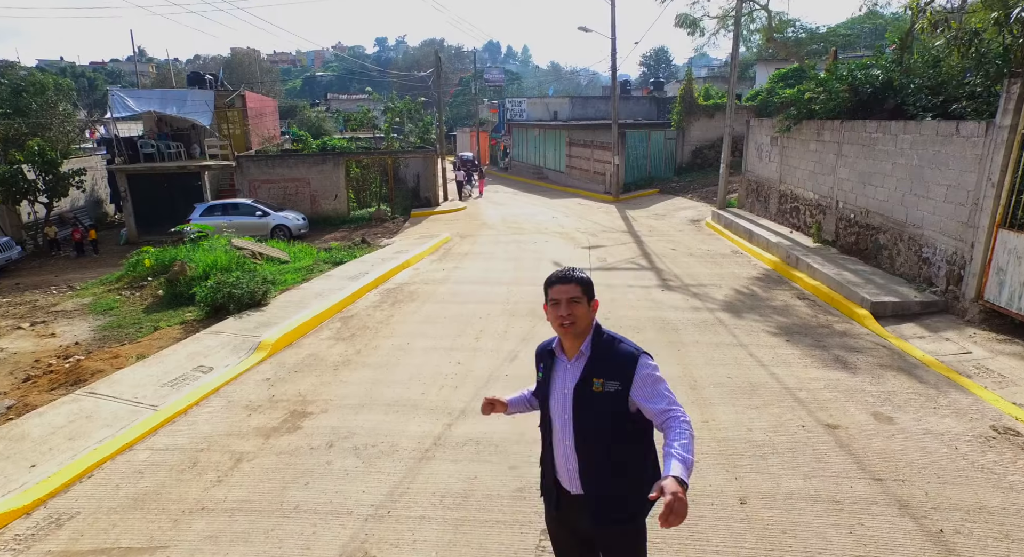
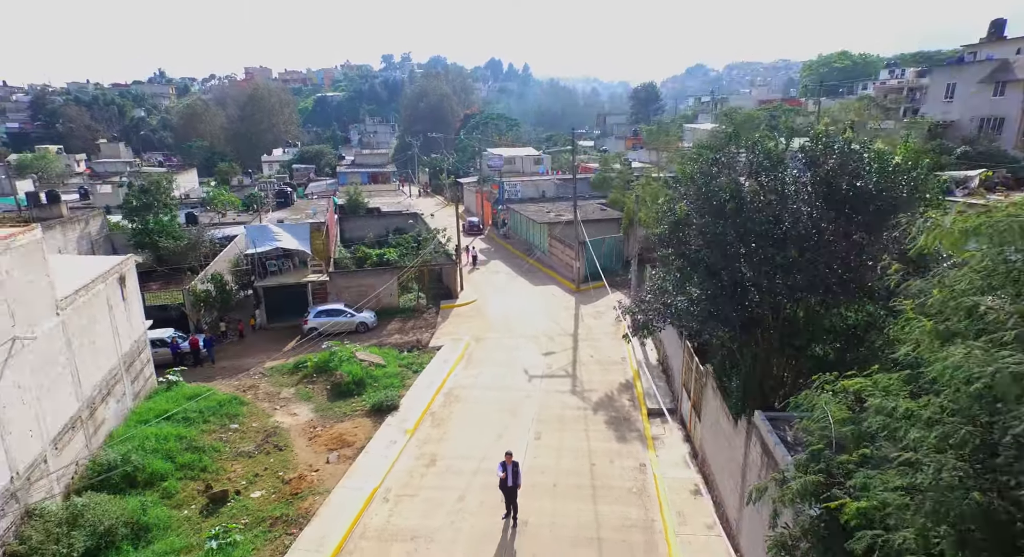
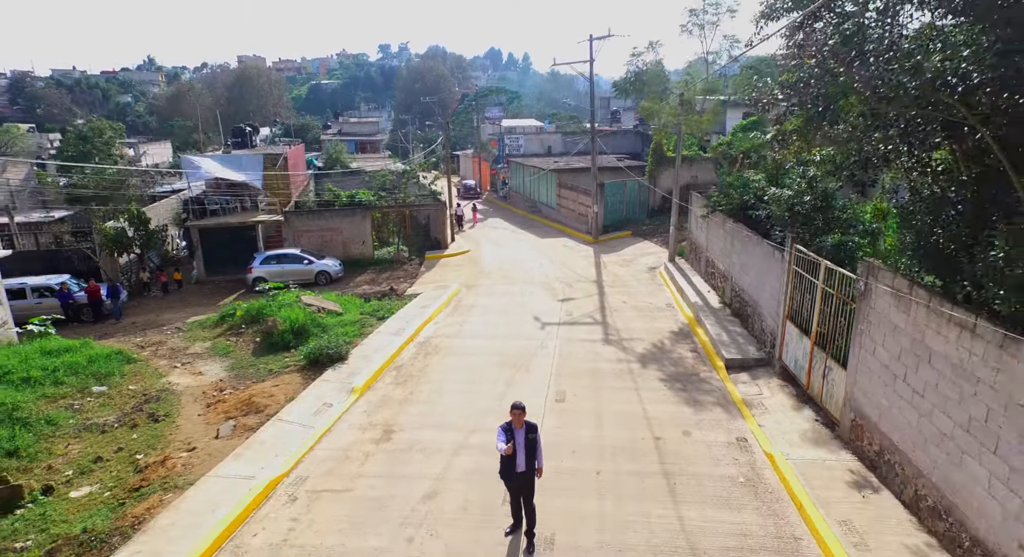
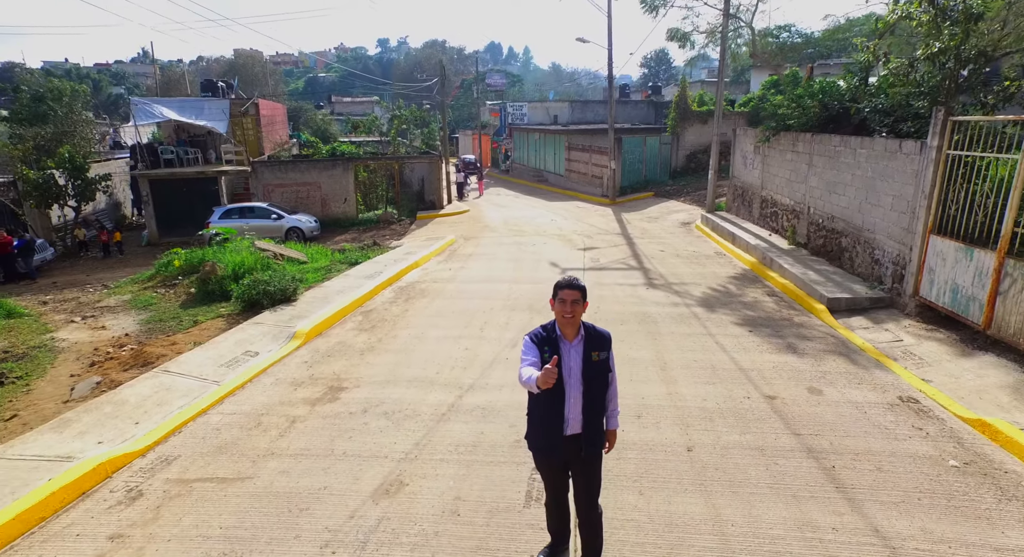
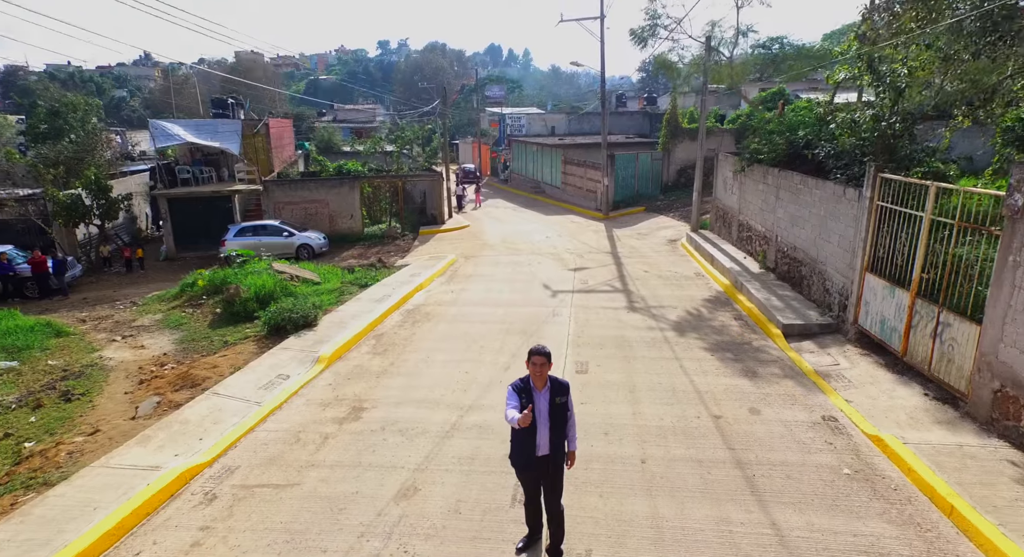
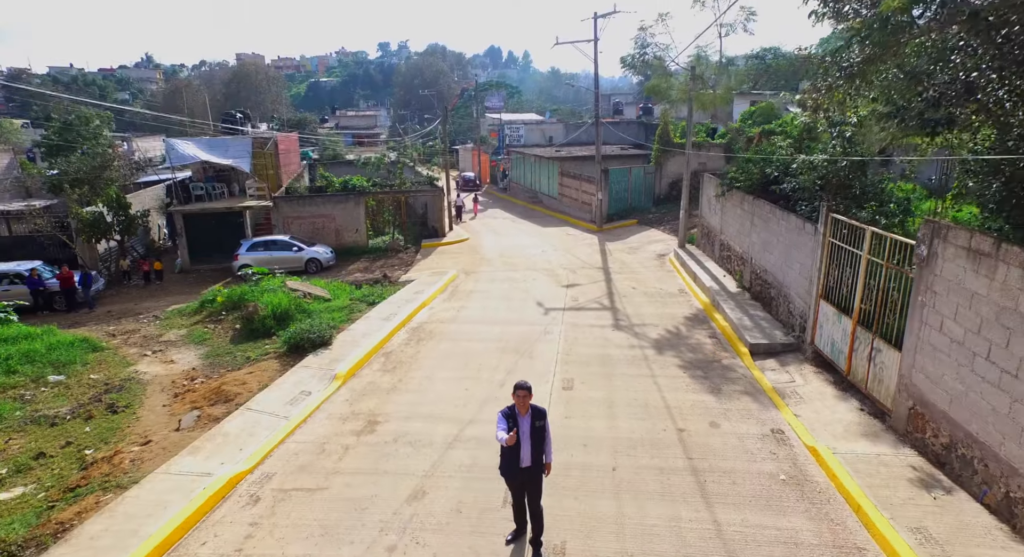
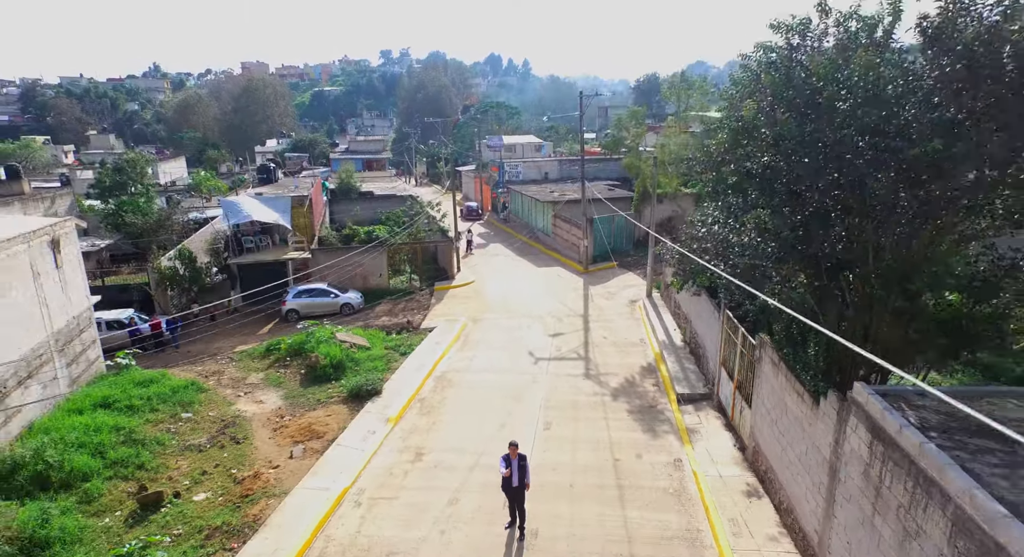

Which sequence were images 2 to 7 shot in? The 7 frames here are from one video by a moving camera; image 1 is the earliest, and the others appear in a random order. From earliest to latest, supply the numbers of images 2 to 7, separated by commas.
4, 5, 6, 3, 7, 2
